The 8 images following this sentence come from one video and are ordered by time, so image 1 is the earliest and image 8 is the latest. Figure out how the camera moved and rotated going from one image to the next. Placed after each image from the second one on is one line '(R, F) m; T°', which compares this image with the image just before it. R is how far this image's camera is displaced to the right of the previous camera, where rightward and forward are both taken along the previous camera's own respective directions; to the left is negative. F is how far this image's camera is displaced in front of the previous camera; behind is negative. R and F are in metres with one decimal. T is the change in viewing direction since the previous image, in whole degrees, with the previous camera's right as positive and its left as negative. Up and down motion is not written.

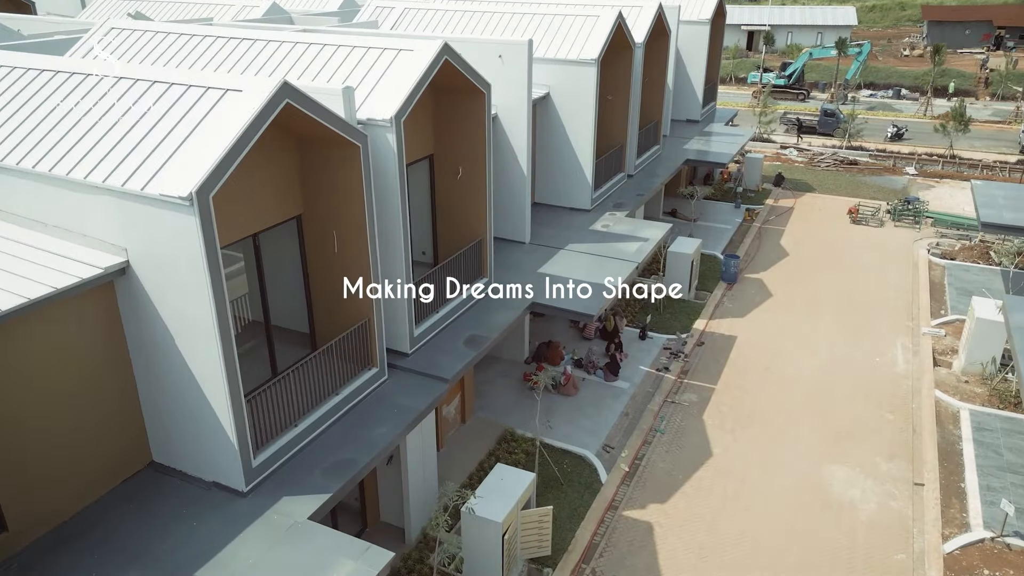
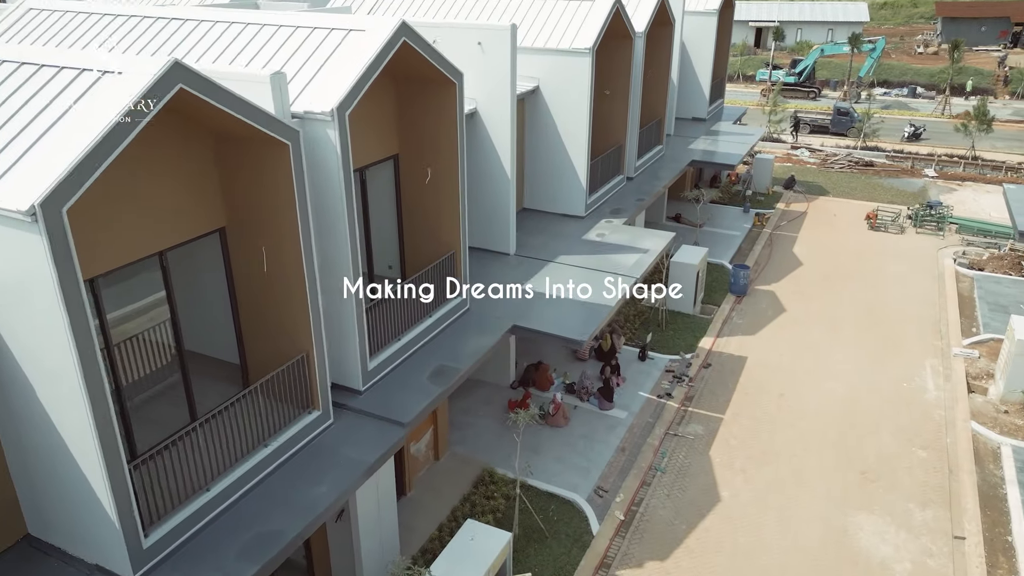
(+0.5, +1.9) m; 0°
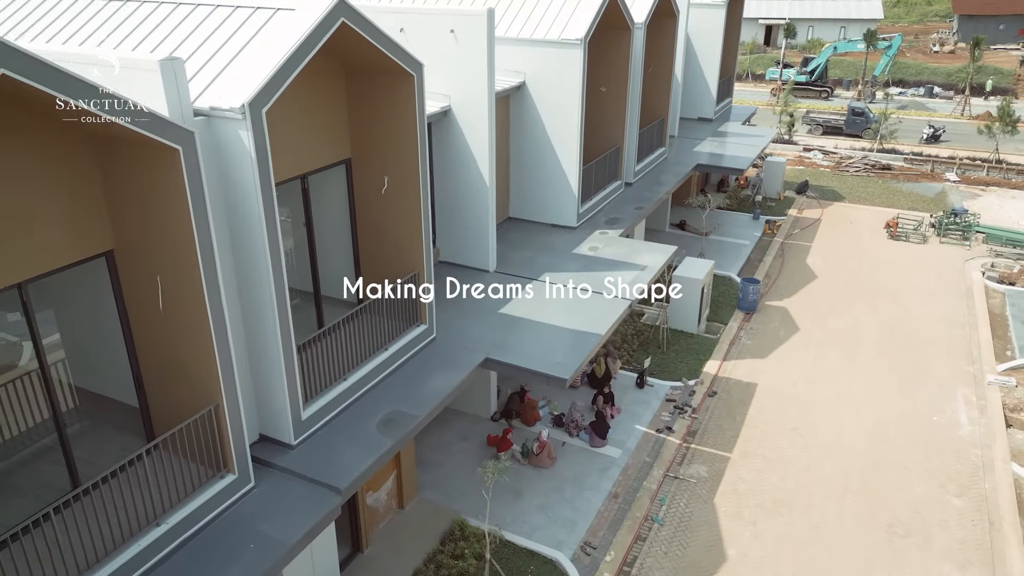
(+0.5, +1.8) m; -1°
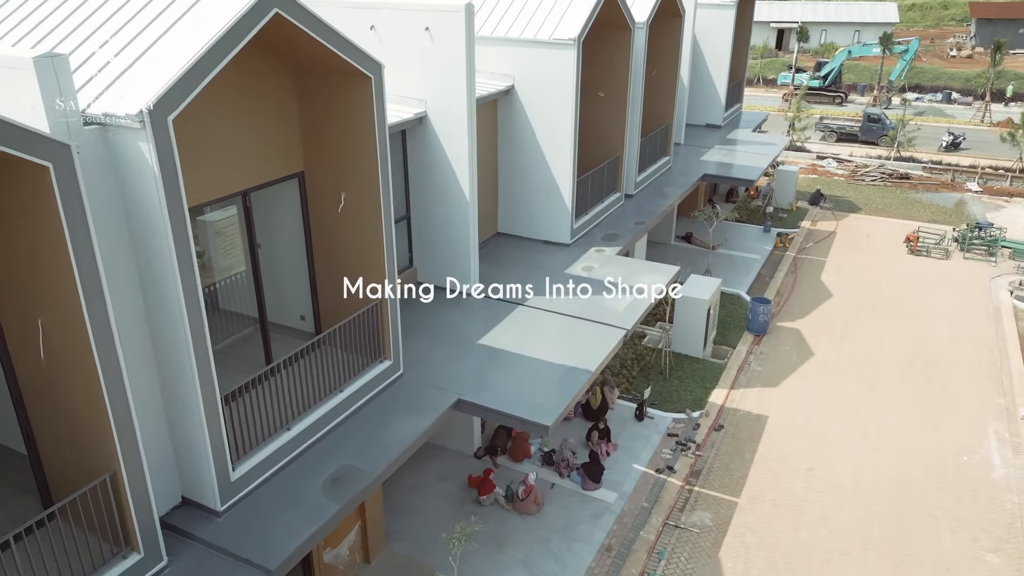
(+0.4, +1.3) m; -1°
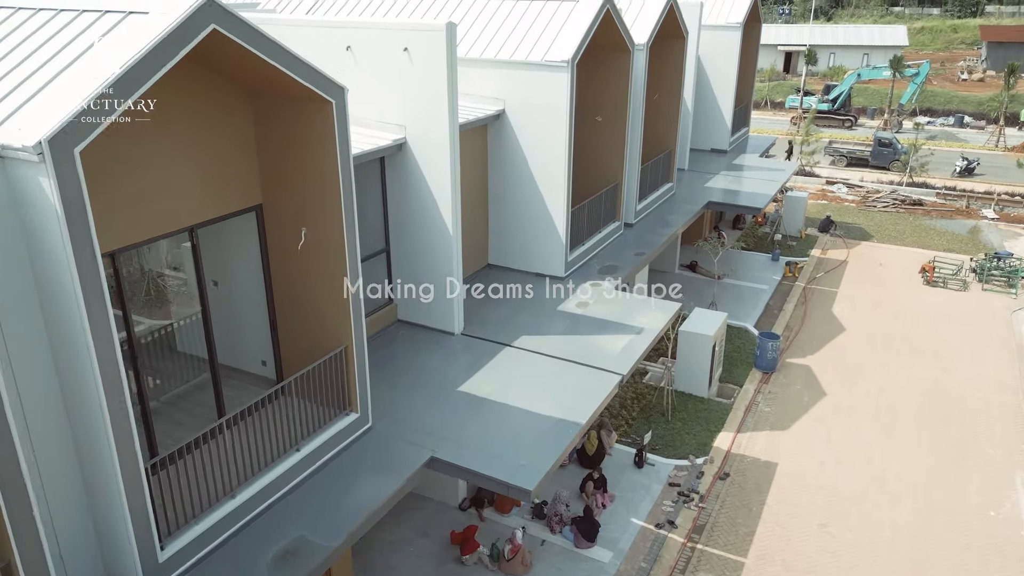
(+0.3, +0.9) m; -1°
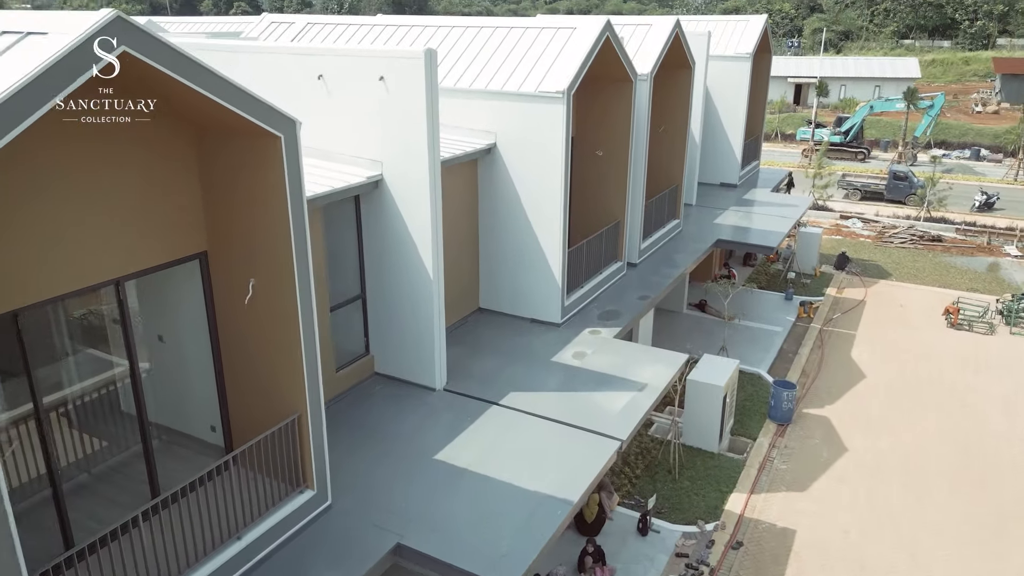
(+0.3, +1.1) m; -1°
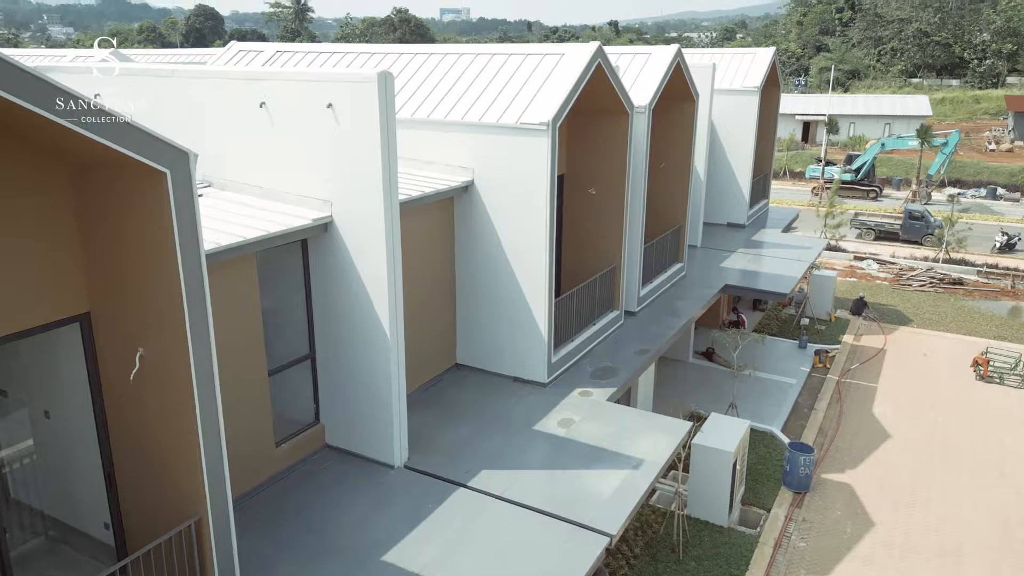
(+0.4, +1.4) m; -1°
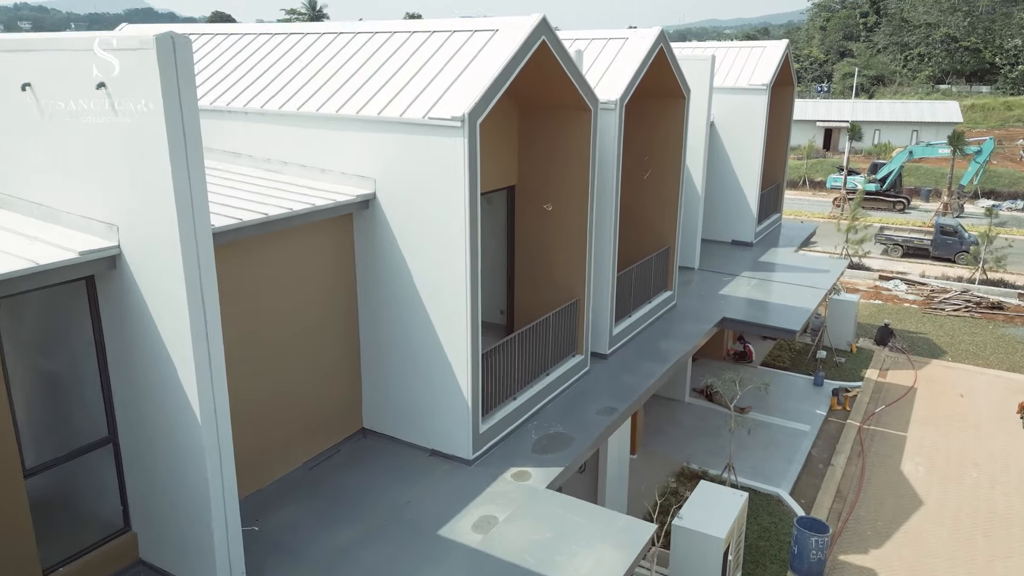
(+1.2, +2.6) m; -2°
